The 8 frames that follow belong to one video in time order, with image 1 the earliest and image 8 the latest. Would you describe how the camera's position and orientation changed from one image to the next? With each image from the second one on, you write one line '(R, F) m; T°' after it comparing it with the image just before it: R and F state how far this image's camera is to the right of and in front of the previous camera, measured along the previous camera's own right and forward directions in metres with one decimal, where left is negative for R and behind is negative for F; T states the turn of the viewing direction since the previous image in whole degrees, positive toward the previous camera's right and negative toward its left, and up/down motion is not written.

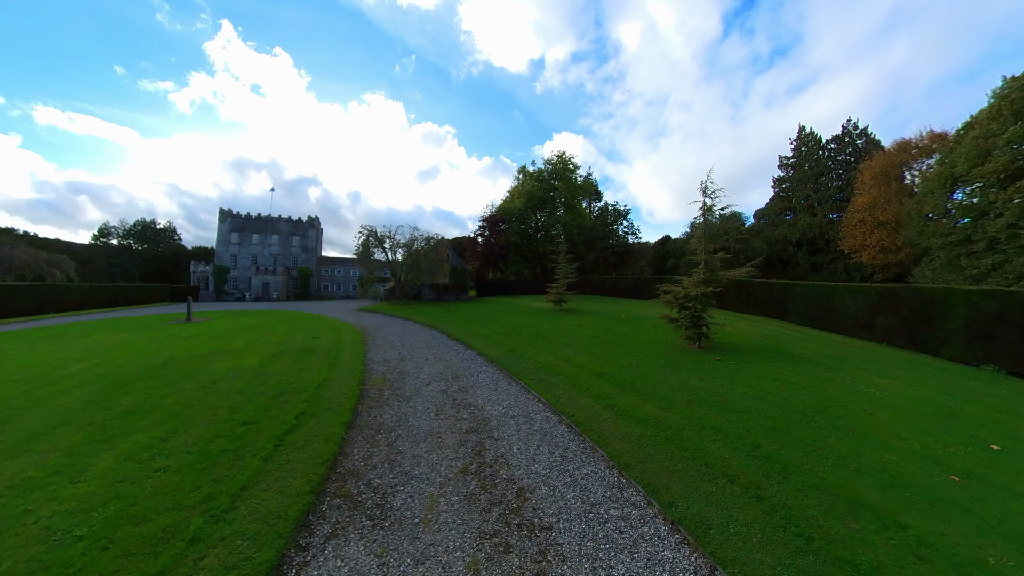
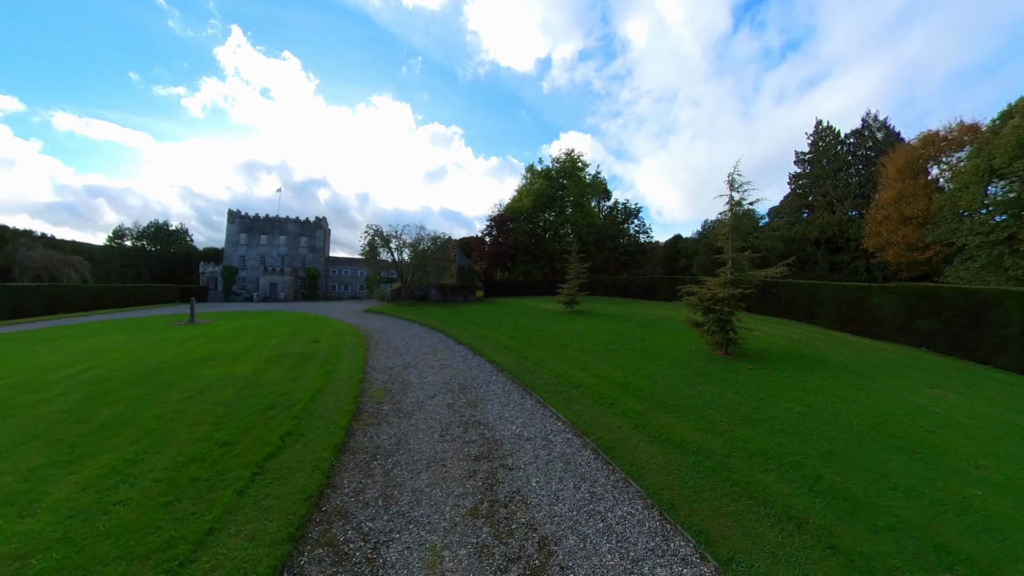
(-0.2, +0.9) m; -1°
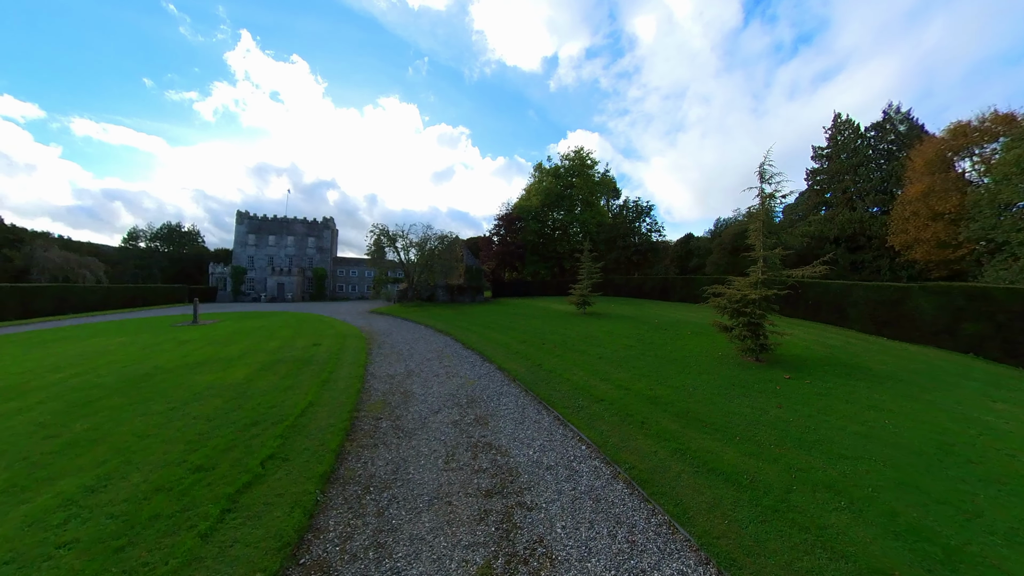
(-0.2, +0.9) m; -1°
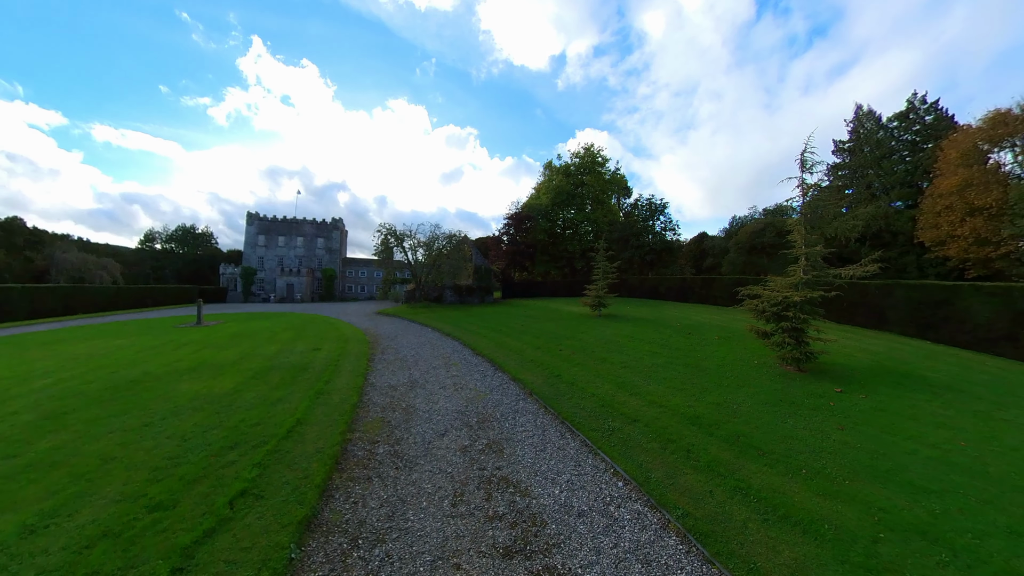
(-0.2, +1.0) m; -1°
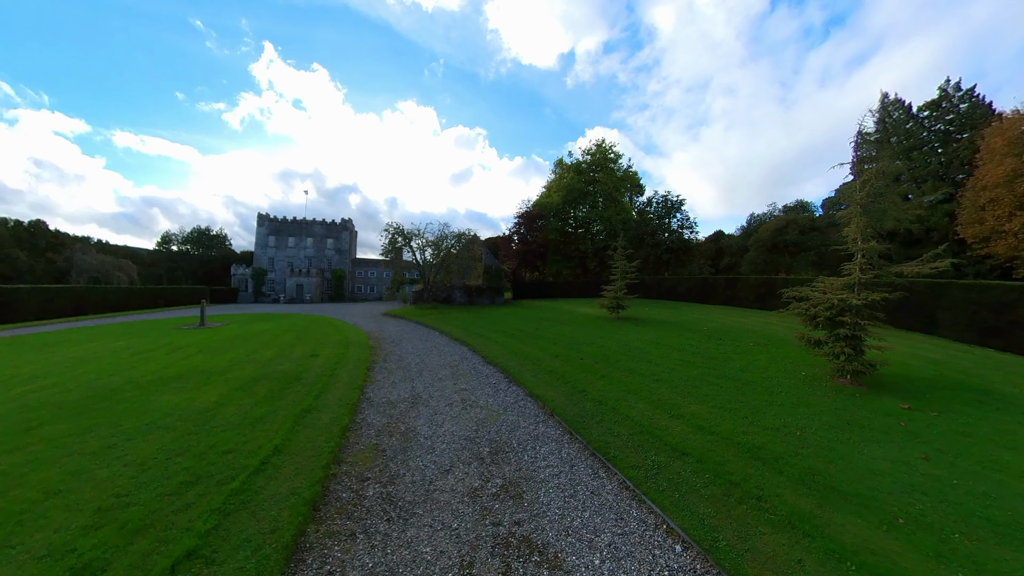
(-0.2, +1.1) m; -2°
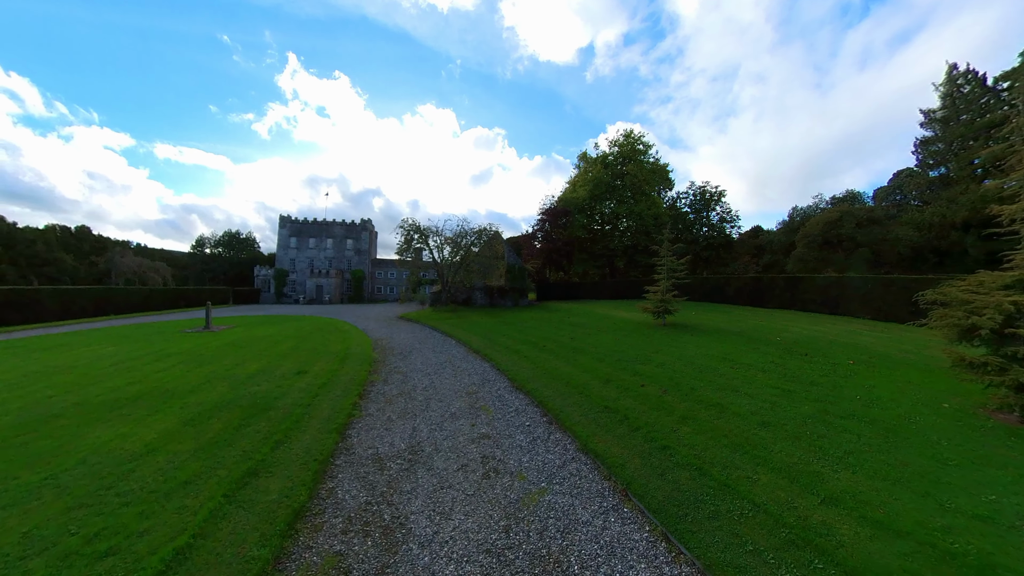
(-0.4, +2.3) m; -3°
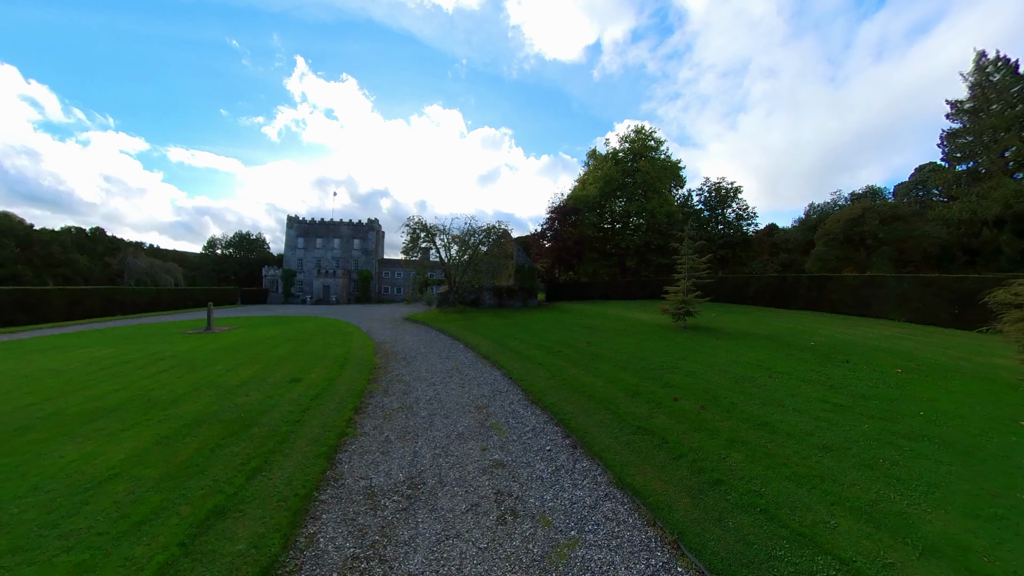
(-0.2, +0.8) m; -1°
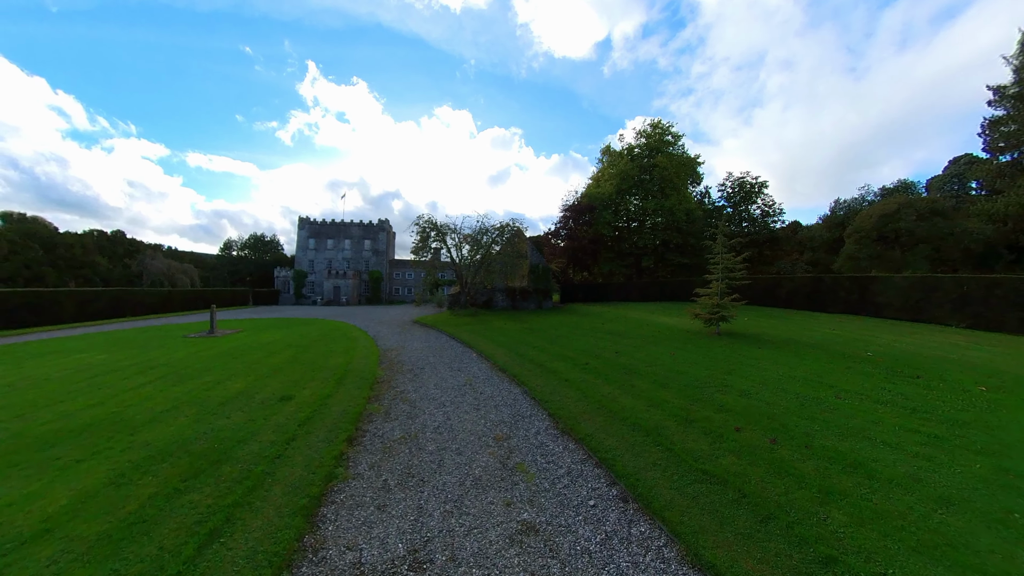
(-0.2, +1.0) m; -2°
